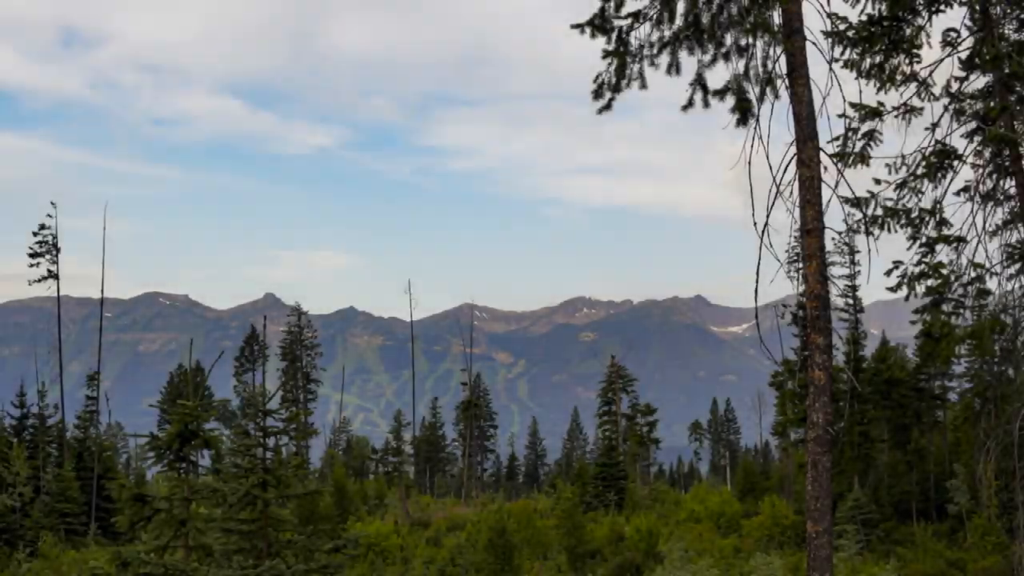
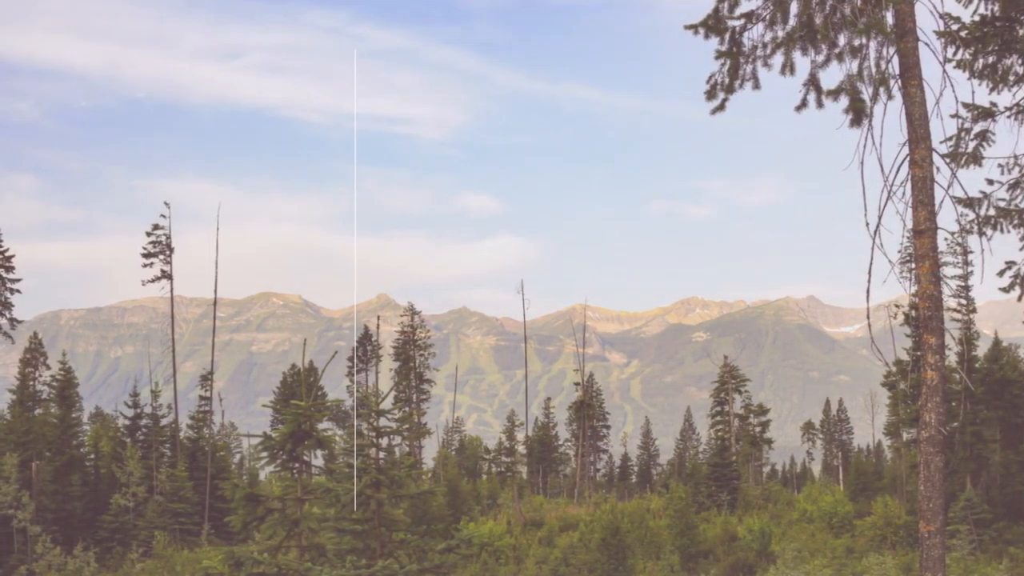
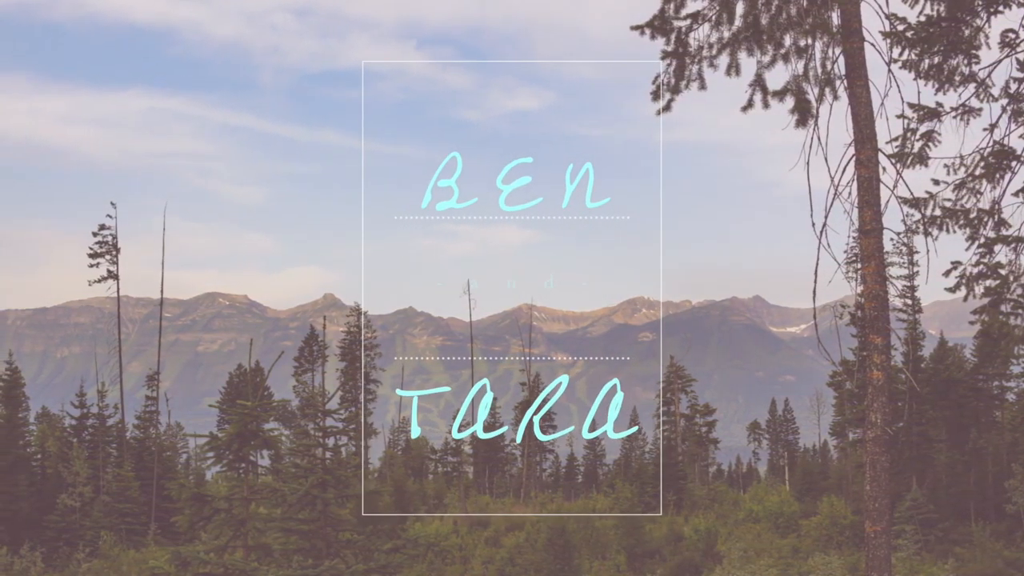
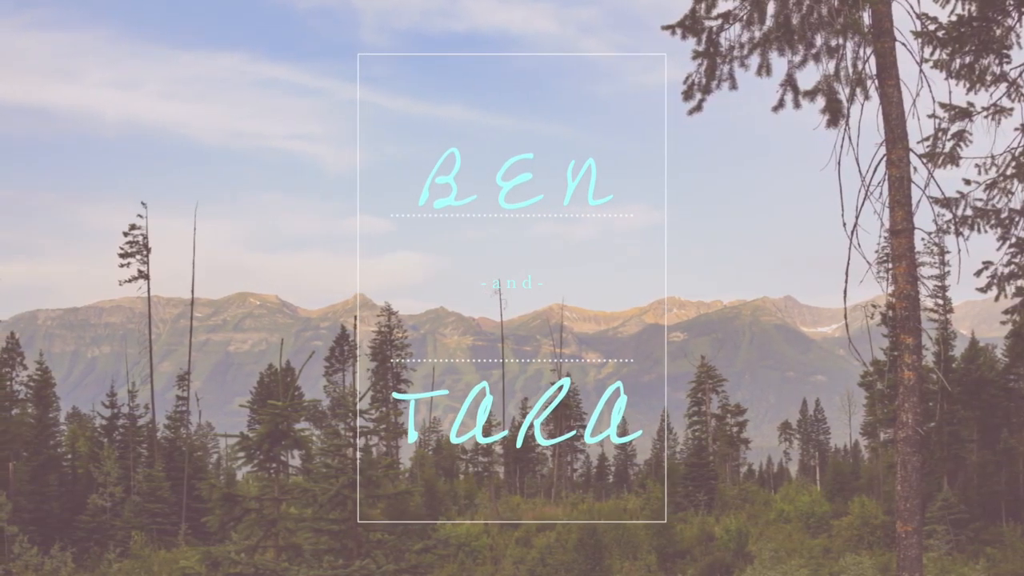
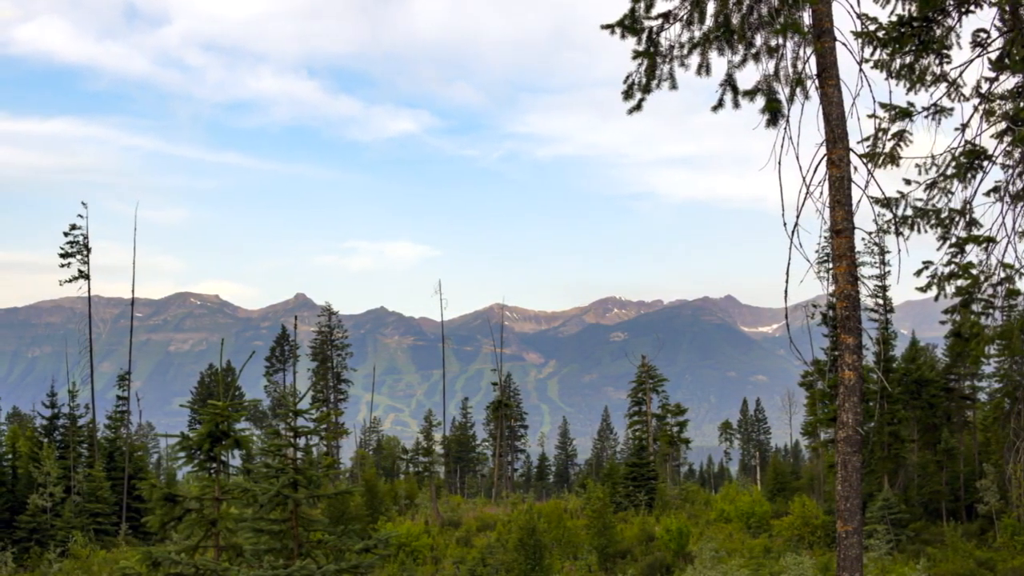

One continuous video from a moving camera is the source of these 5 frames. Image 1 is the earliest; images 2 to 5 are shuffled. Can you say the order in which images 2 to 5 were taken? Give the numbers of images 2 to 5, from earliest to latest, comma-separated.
5, 3, 4, 2
